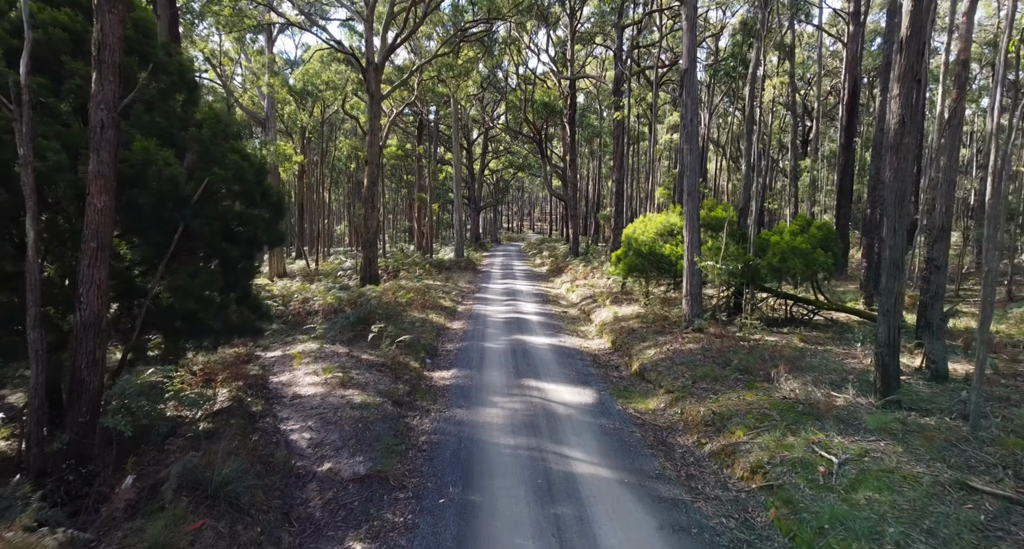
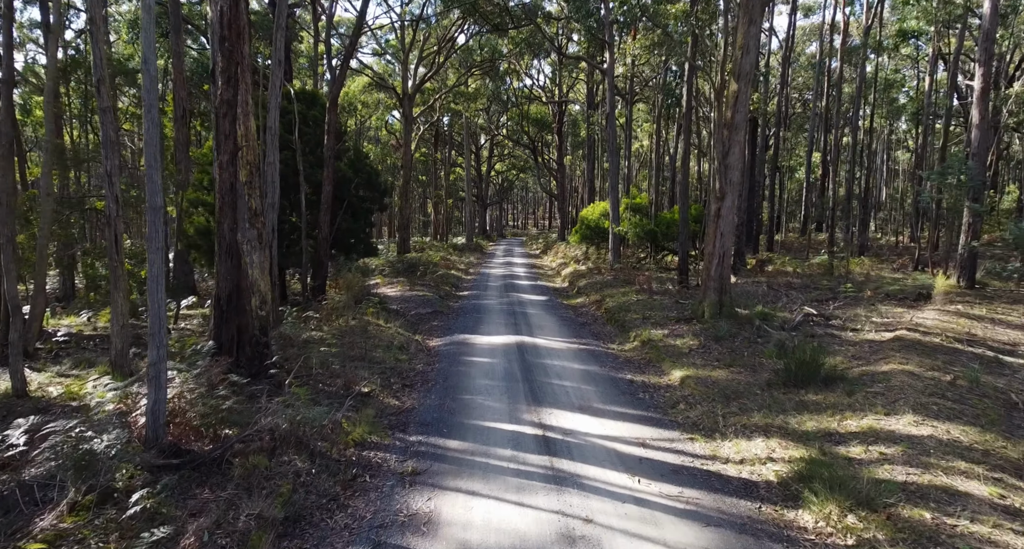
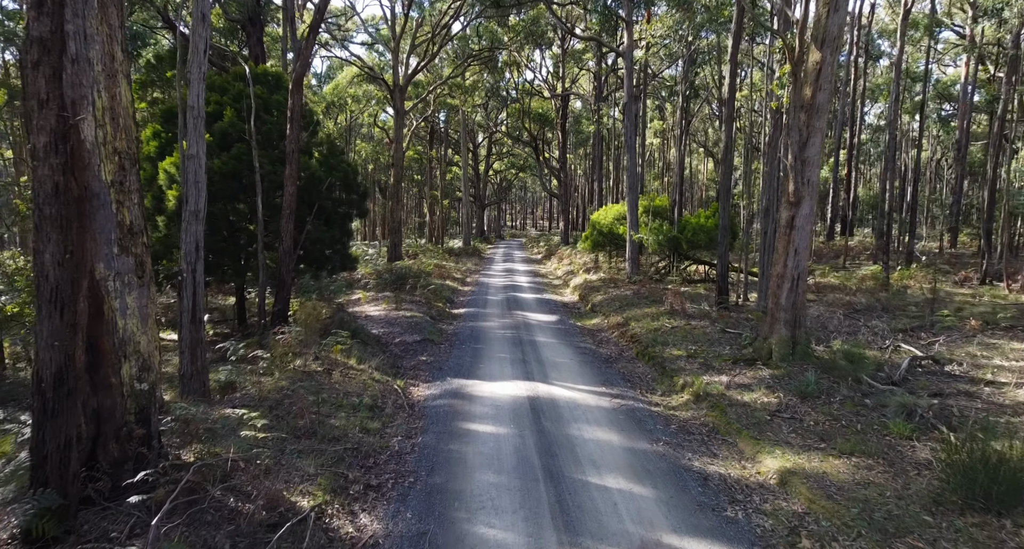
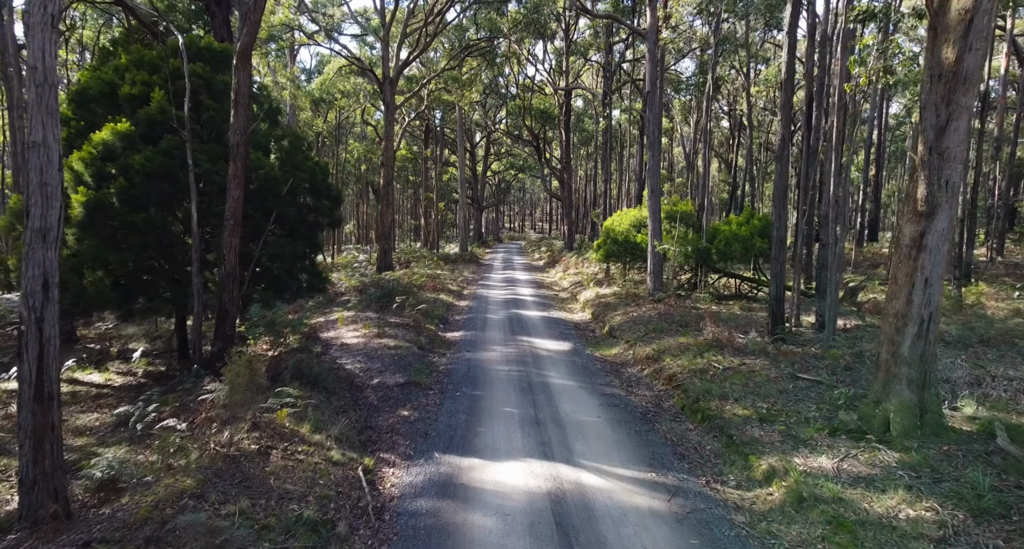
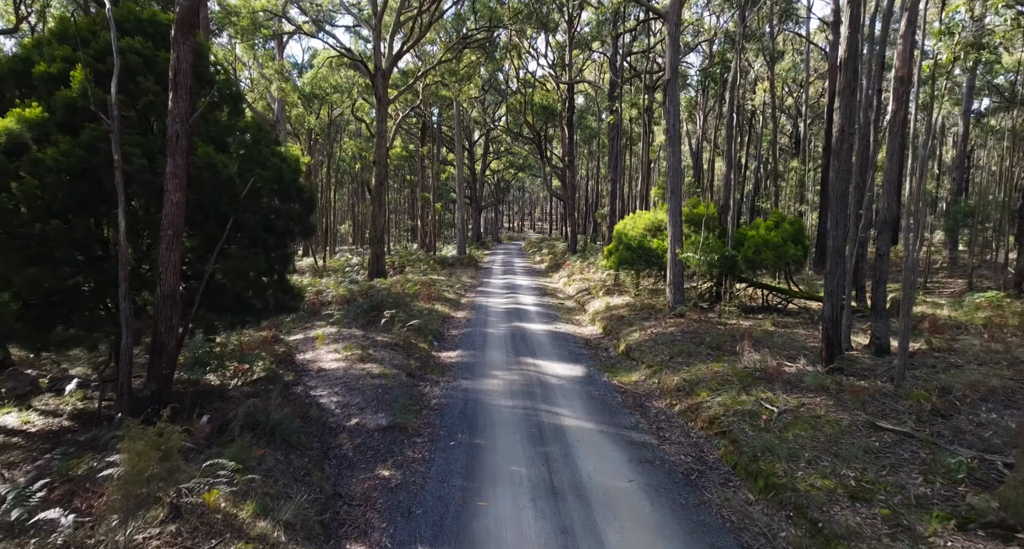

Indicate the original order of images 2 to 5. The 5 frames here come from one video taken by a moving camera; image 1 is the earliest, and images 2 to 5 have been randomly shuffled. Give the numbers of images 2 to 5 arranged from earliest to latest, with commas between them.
5, 4, 3, 2
